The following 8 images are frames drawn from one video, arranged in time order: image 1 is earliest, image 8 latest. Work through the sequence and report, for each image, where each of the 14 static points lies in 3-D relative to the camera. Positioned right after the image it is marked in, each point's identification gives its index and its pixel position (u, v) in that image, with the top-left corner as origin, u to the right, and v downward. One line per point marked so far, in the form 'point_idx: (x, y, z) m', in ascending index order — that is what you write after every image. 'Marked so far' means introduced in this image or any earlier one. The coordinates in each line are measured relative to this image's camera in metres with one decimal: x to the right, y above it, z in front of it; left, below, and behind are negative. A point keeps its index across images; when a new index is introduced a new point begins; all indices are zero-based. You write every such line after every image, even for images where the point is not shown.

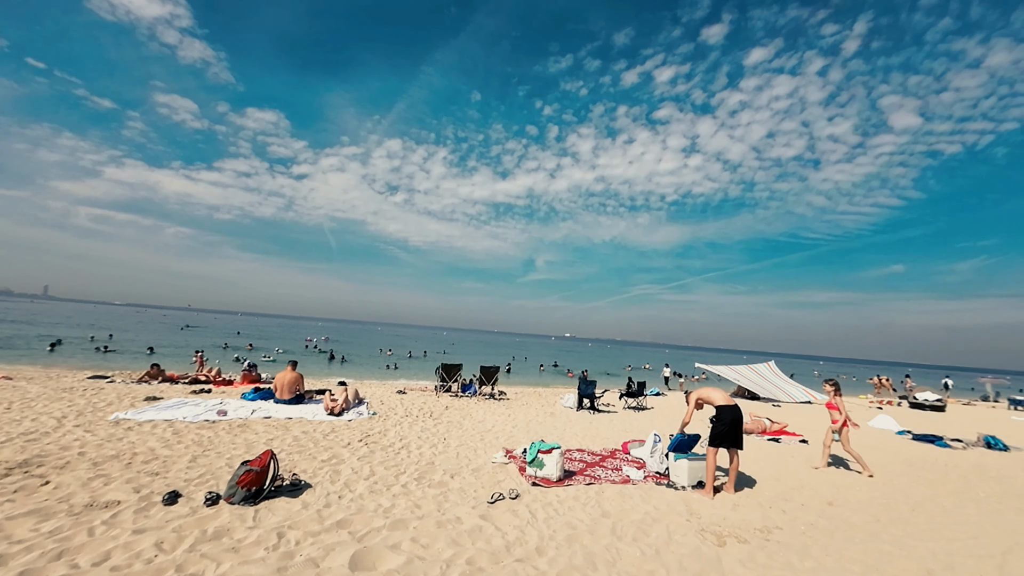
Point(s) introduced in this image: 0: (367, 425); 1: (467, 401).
0: (-3.9, -3.7, +10.5) m
1: (-1.7, -4.4, +15.0) m
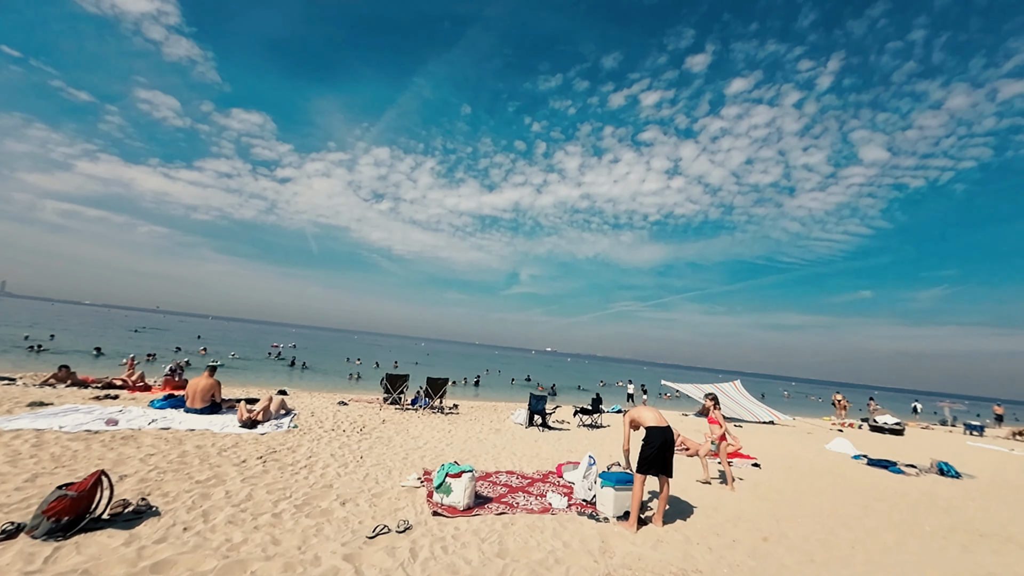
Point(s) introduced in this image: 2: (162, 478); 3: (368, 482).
0: (-5.6, -3.7, +9.4) m
1: (-3.6, -4.6, +14.0) m
2: (-5.9, -3.2, +6.6) m
3: (-2.7, -3.6, +7.2) m
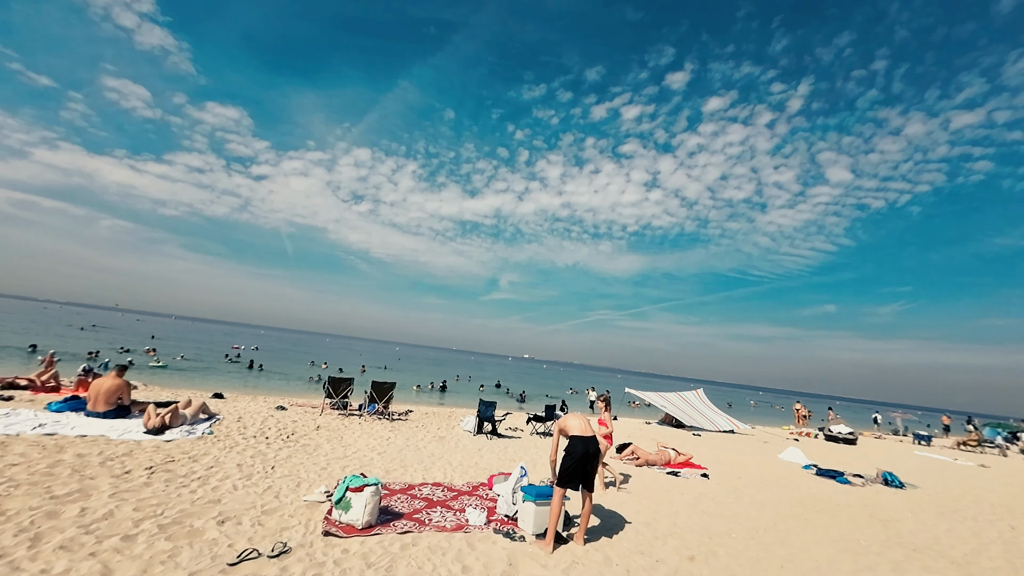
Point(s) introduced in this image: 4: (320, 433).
0: (-7.1, -3.5, +8.5) m
1: (-5.4, -4.5, +13.1) m
2: (-7.2, -3.0, +5.7) m
3: (-4.1, -3.4, +6.5) m
4: (-5.6, -4.3, +11.5) m
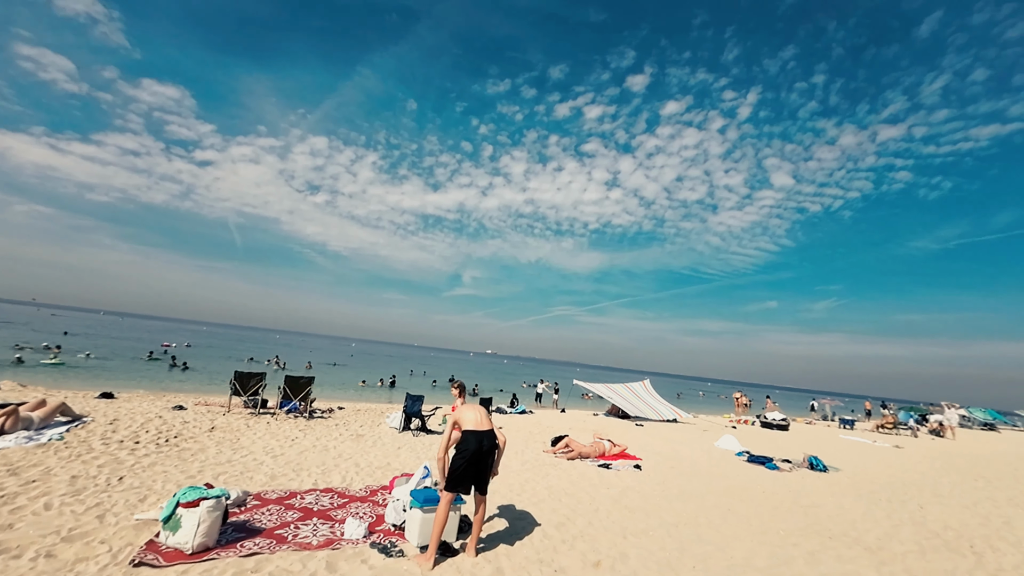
0: (-8.9, -3.0, +6.9) m
1: (-7.6, -4.0, +11.7) m
2: (-8.7, -2.5, +4.1) m
3: (-5.6, -3.0, +5.2) m
4: (-7.6, -3.8, +10.1) m
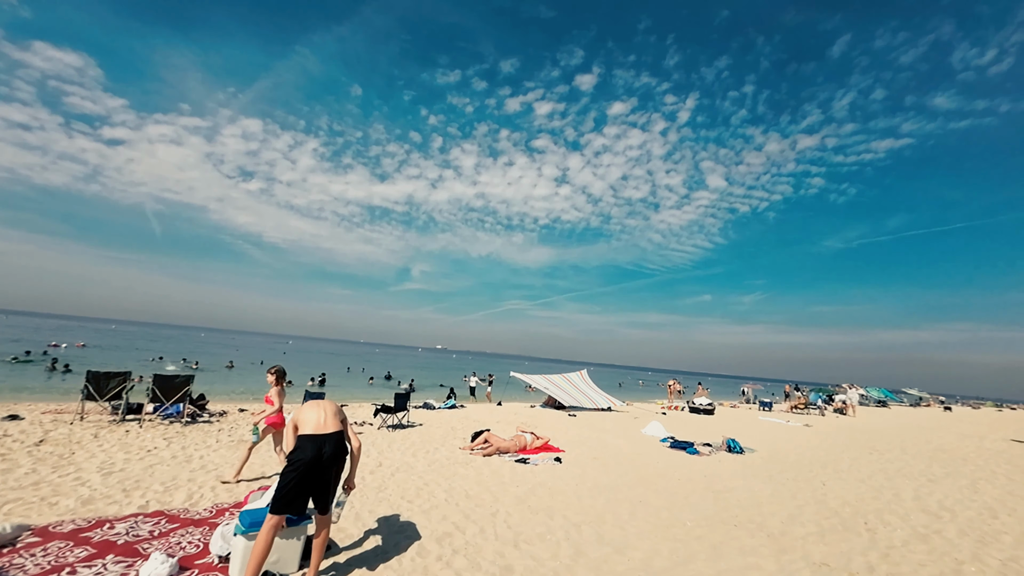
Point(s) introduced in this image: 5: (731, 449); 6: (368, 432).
0: (-10.6, -2.6, +4.8) m
1: (-9.9, -3.6, +9.7) m
2: (-10.0, -2.2, +2.0) m
3: (-7.1, -2.6, +3.5) m
4: (-9.7, -3.3, +8.1) m
5: (+7.6, -5.6, +13.6) m
6: (-4.4, -4.4, +12.0) m
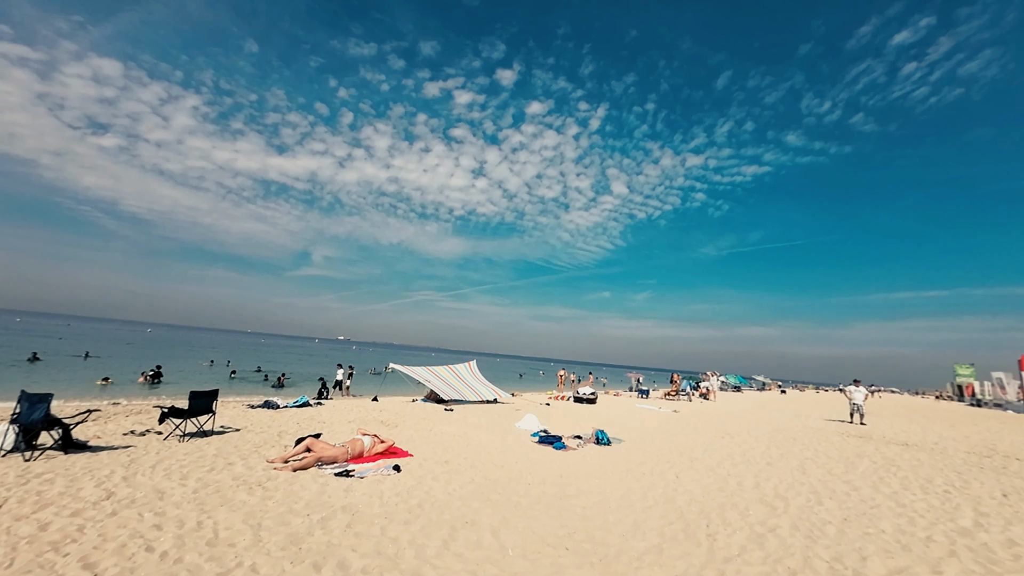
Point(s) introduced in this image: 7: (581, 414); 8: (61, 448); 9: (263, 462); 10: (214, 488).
0: (-12.7, -1.7, +0.5) m
1: (-13.2, -2.5, +5.4) m
2: (-11.6, -1.4, -2.2) m
3: (-9.1, -1.9, -0.1) m
4: (-12.7, -2.4, +3.9) m
5: (+2.9, -5.1, +13.1) m
6: (-8.4, -3.5, +8.9) m
7: (+3.3, -6.0, +18.8) m
8: (-9.2, -3.2, +8.0) m
9: (-5.4, -3.7, +8.5) m
10: (-5.2, -3.5, +6.8) m
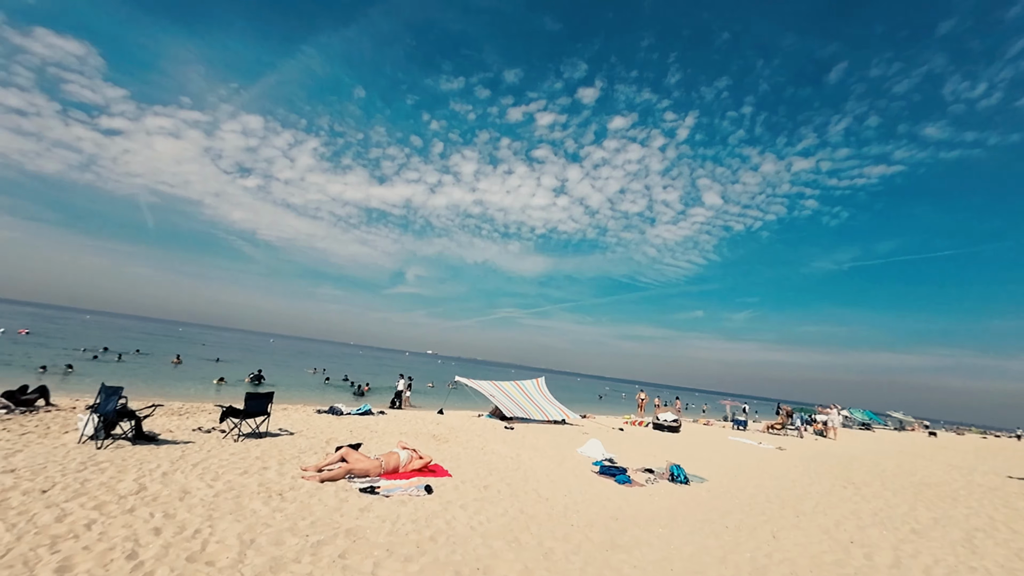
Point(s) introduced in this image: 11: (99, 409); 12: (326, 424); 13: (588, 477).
0: (-13.4, -1.4, +2.0) m
1: (-12.8, -2.5, +6.9) m
2: (-12.8, -1.0, -0.8) m
3: (-9.9, -1.6, +0.7) m
4: (-12.6, -2.3, +5.3) m
5: (+4.5, -5.3, +11.0) m
6: (-7.3, -3.6, +9.3) m
7: (+6.1, -6.5, +16.5) m
8: (-8.3, -3.3, +8.6) m
9: (-4.5, -3.8, +8.2) m
10: (-4.7, -3.4, +6.6) m
11: (-8.7, -2.5, +8.3) m
12: (-6.0, -4.4, +12.8) m
13: (+2.0, -5.1, +10.7) m
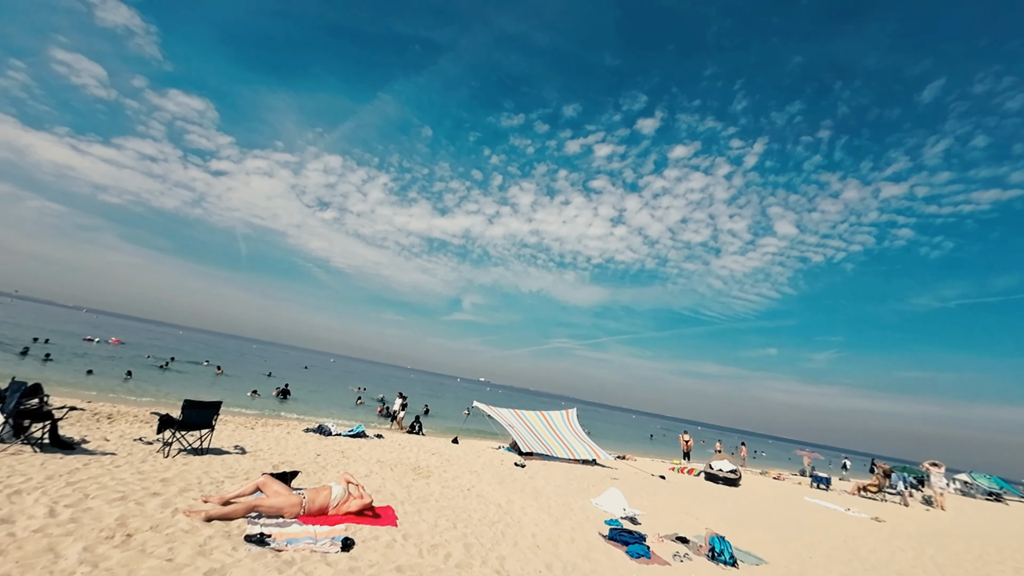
0: (-14.8, -0.5, +1.8) m
1: (-13.6, -2.0, +6.5) m
2: (-14.6, +0.1, -1.0) m
3: (-11.5, -0.6, 0.0) m
4: (-13.6, -1.6, +4.9) m
5: (+4.1, -5.4, +7.9) m
6: (-7.9, -3.3, +8.0) m
7: (+6.4, -7.0, +13.0) m
8: (-8.9, -2.9, +7.4) m
9: (-5.2, -3.5, +6.5) m
10: (-5.6, -3.0, +5.0) m
11: (-9.3, -2.2, +7.3) m
12: (-6.1, -4.4, +11.2) m
13: (+1.6, -5.1, +7.9) m
